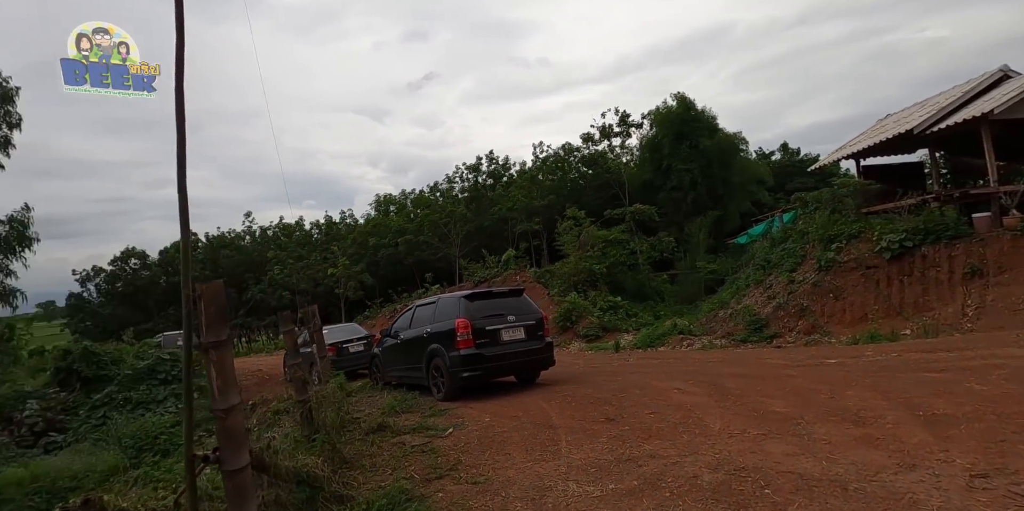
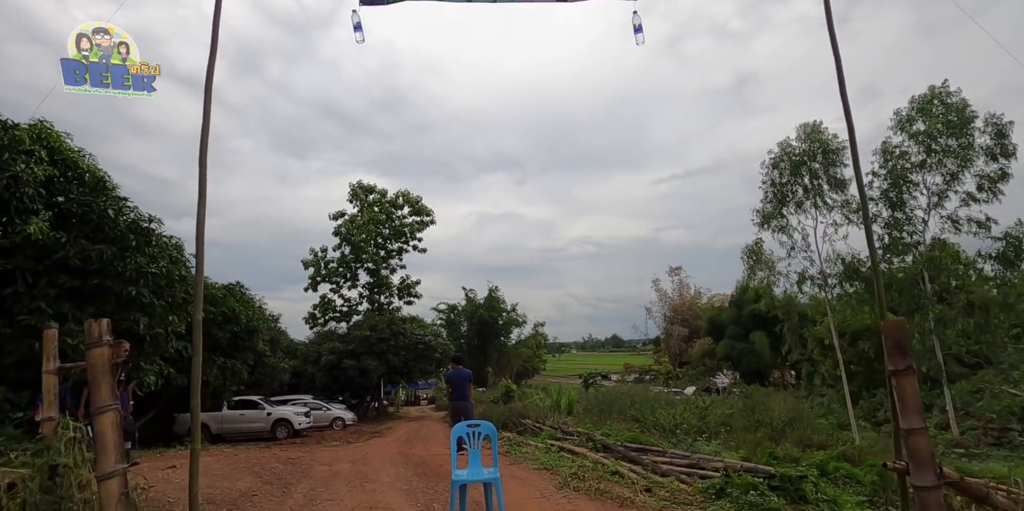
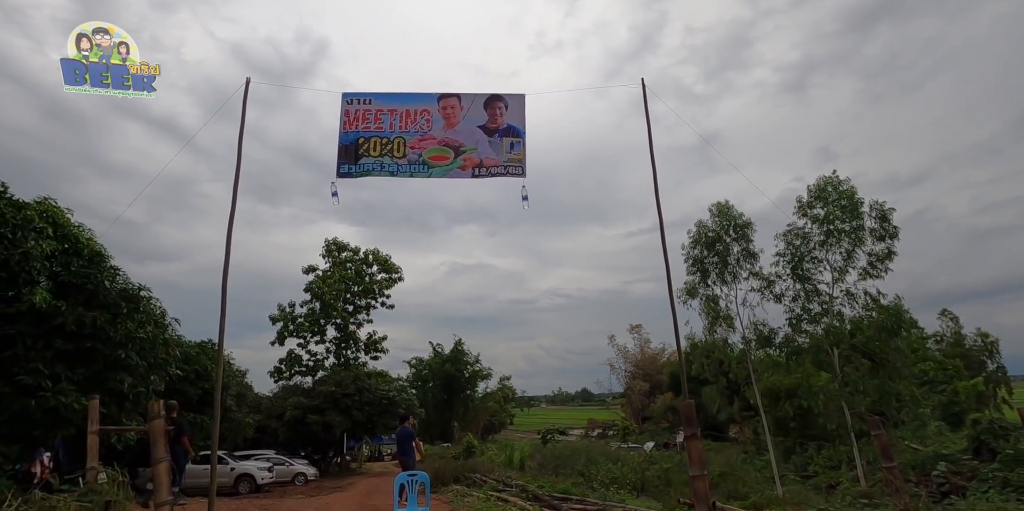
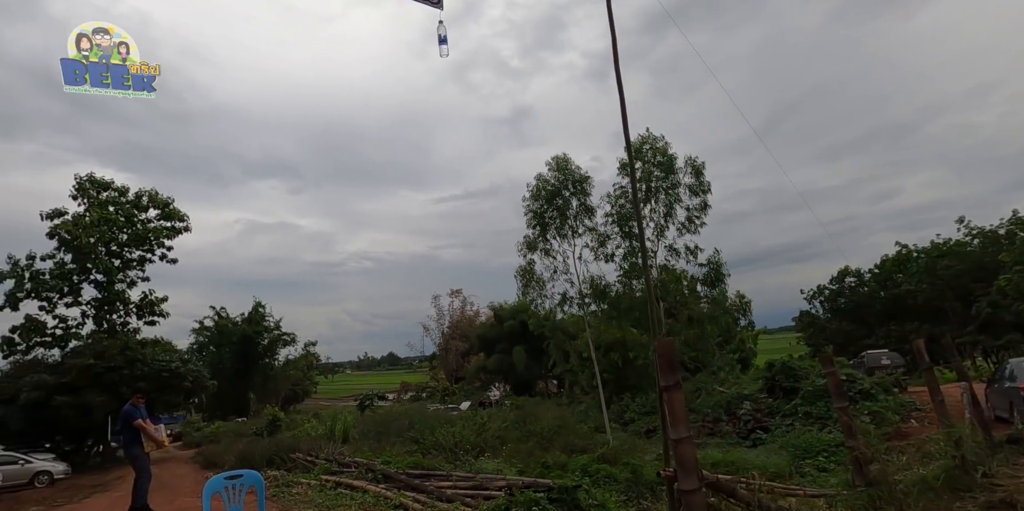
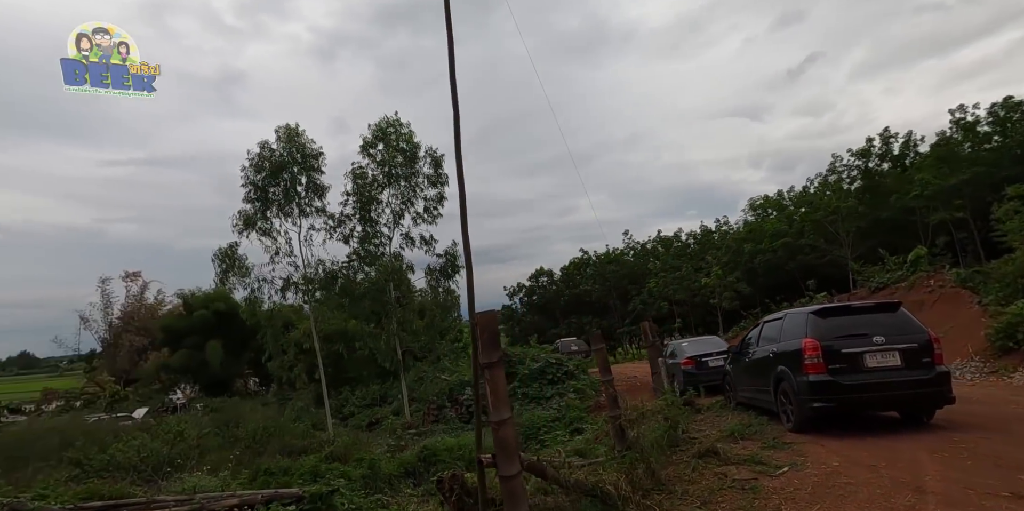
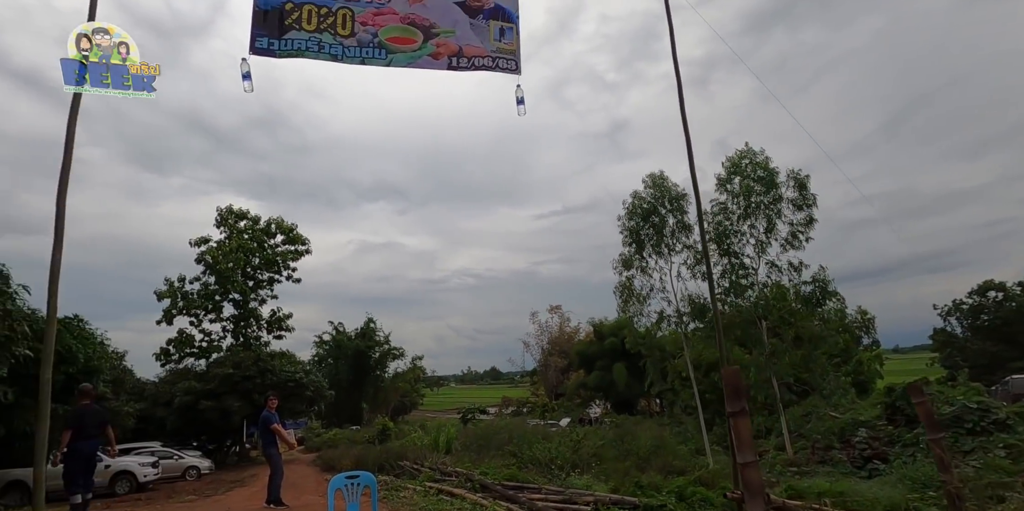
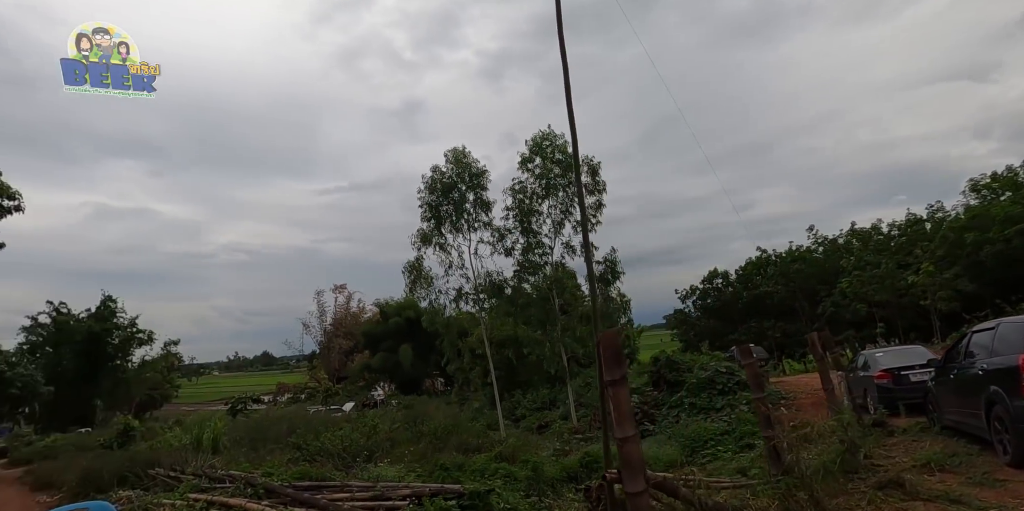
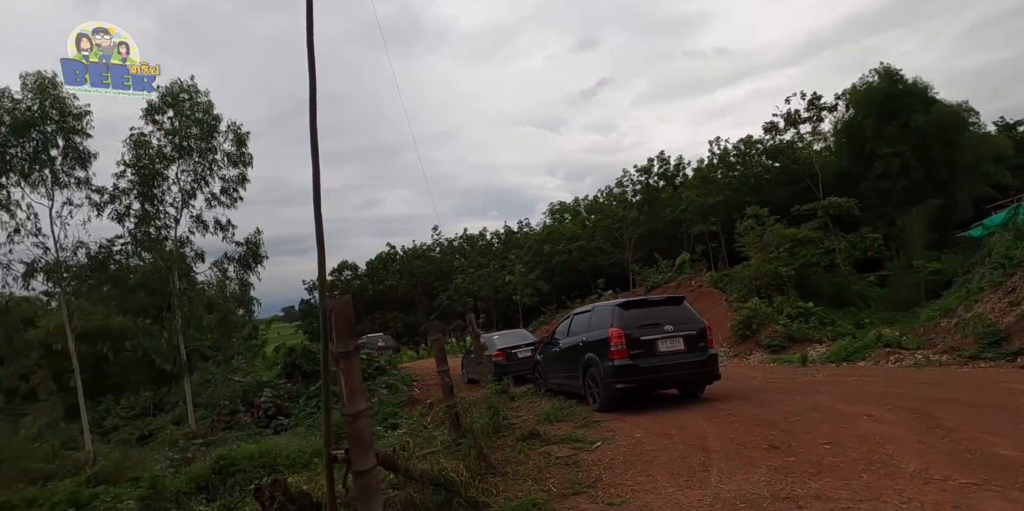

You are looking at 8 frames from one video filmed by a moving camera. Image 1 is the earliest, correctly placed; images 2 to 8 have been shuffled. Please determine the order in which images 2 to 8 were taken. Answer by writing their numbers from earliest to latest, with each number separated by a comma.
8, 5, 7, 4, 6, 3, 2
